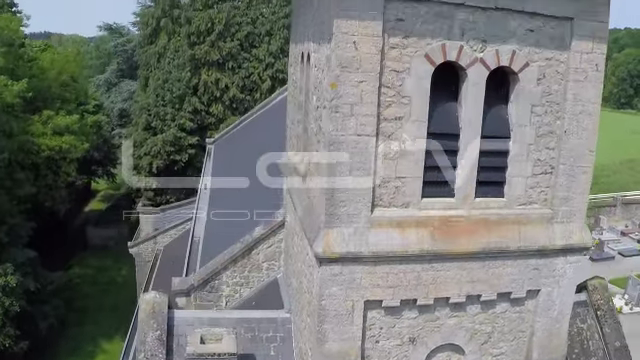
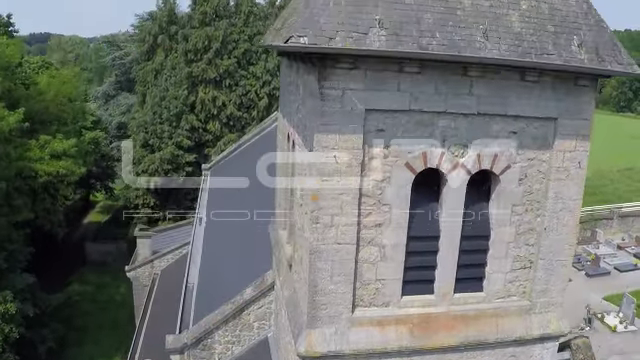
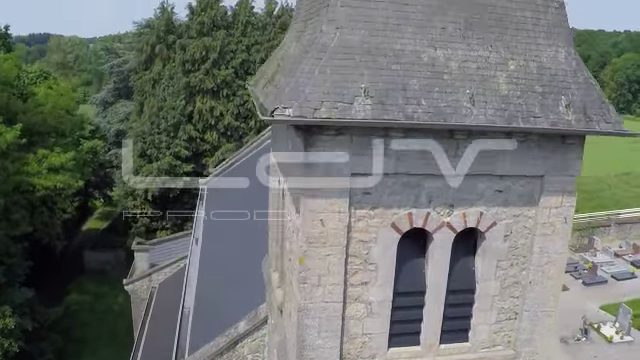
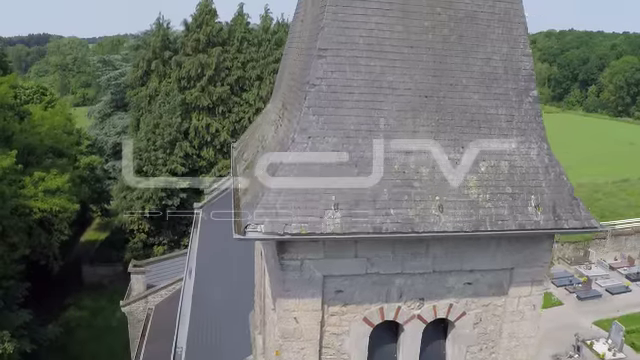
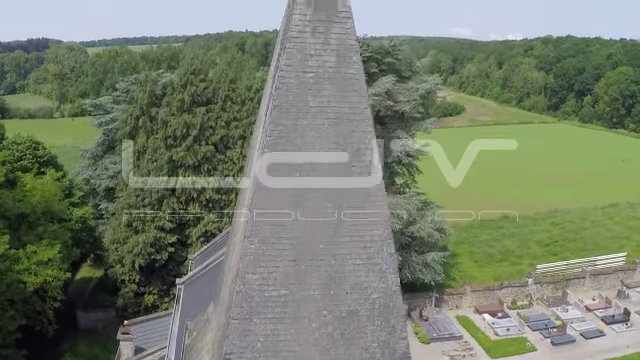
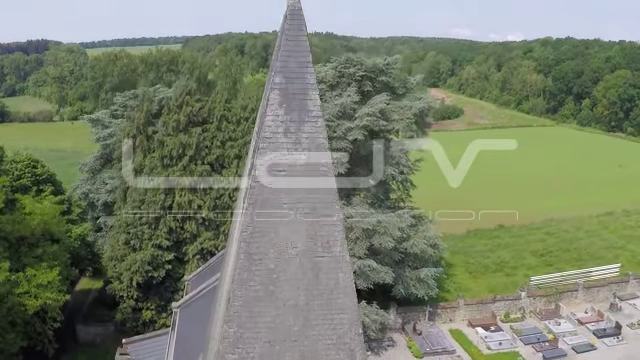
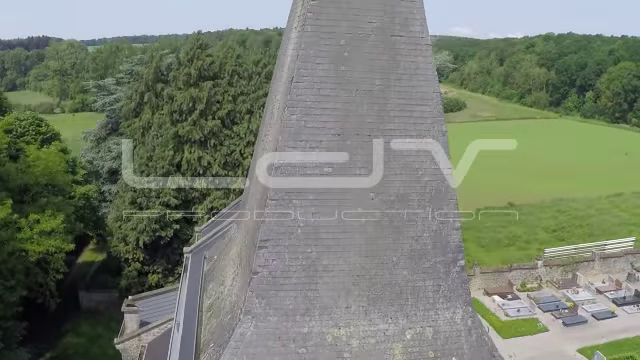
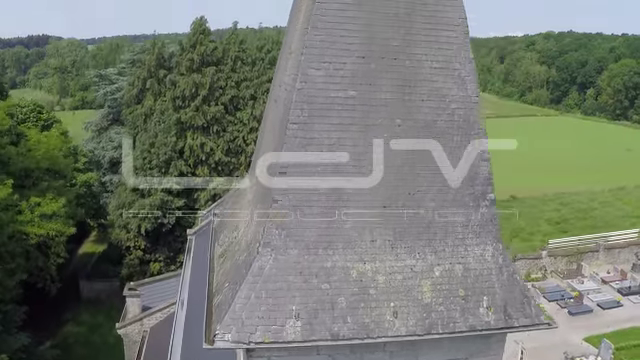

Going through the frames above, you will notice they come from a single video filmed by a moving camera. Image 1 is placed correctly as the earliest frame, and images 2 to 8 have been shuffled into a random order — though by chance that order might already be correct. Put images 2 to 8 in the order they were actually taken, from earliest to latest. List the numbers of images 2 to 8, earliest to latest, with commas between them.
2, 3, 4, 8, 7, 5, 6
